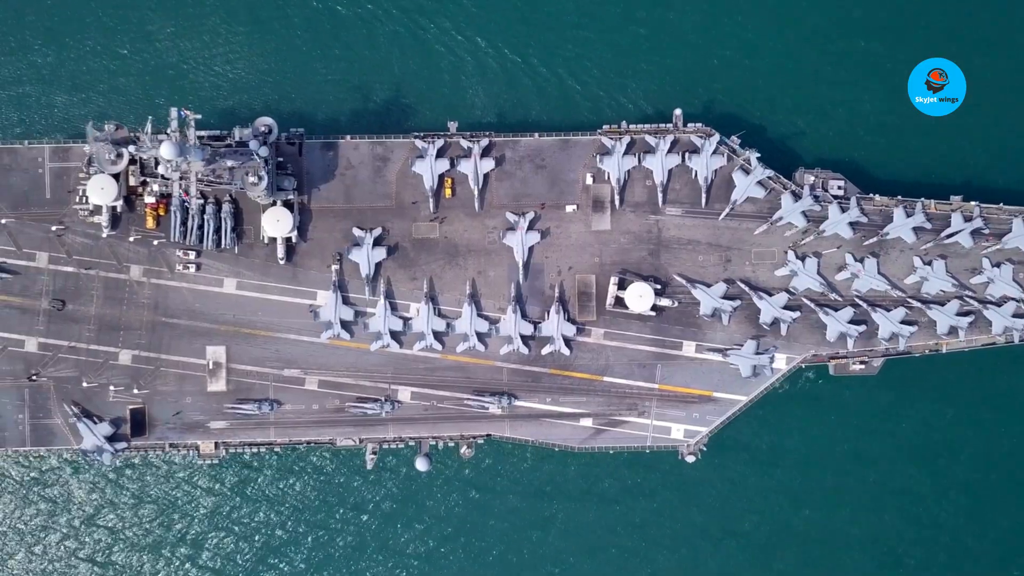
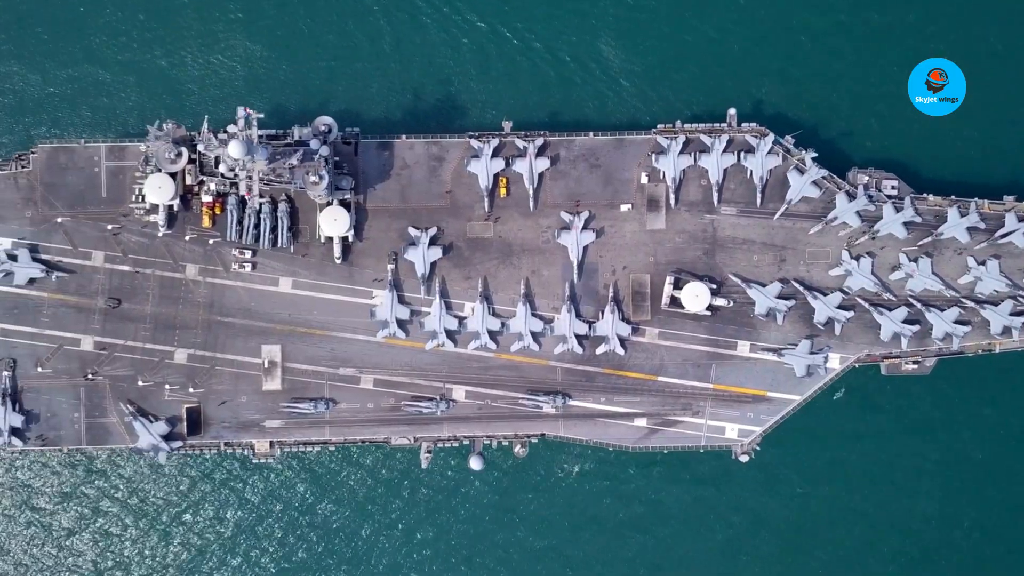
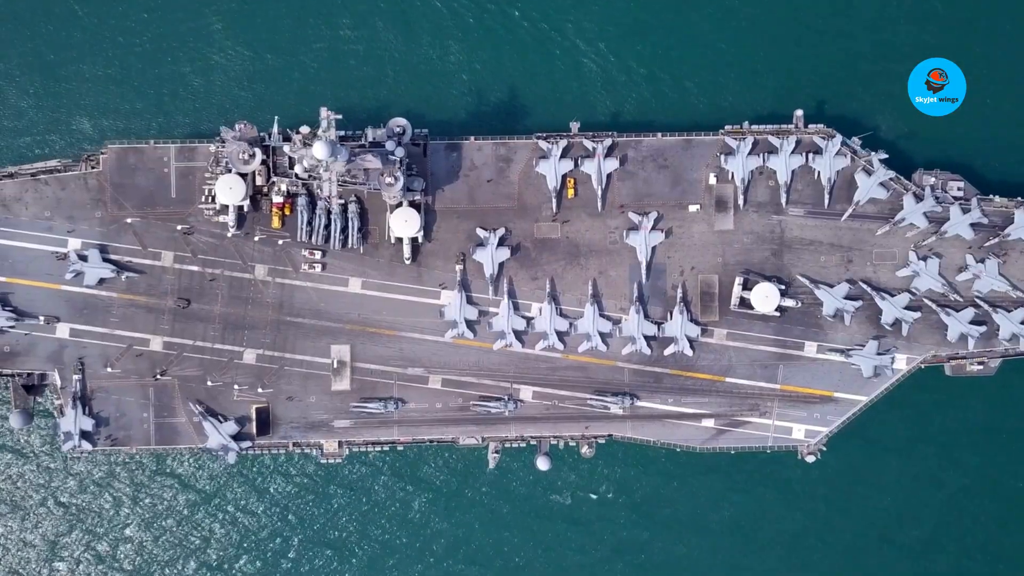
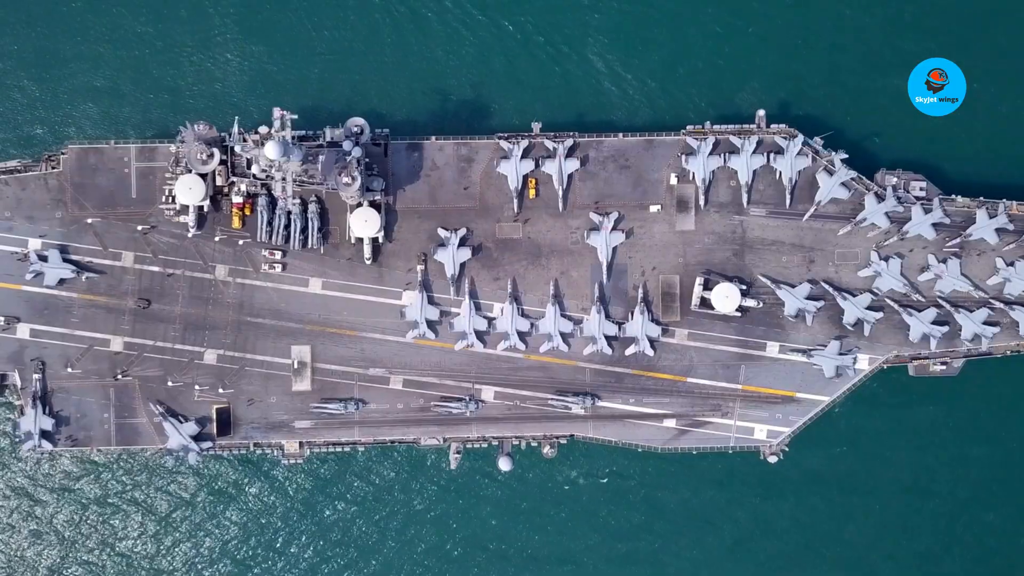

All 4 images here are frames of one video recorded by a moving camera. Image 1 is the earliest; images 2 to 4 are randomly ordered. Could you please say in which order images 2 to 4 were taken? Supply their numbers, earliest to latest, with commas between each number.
2, 4, 3
